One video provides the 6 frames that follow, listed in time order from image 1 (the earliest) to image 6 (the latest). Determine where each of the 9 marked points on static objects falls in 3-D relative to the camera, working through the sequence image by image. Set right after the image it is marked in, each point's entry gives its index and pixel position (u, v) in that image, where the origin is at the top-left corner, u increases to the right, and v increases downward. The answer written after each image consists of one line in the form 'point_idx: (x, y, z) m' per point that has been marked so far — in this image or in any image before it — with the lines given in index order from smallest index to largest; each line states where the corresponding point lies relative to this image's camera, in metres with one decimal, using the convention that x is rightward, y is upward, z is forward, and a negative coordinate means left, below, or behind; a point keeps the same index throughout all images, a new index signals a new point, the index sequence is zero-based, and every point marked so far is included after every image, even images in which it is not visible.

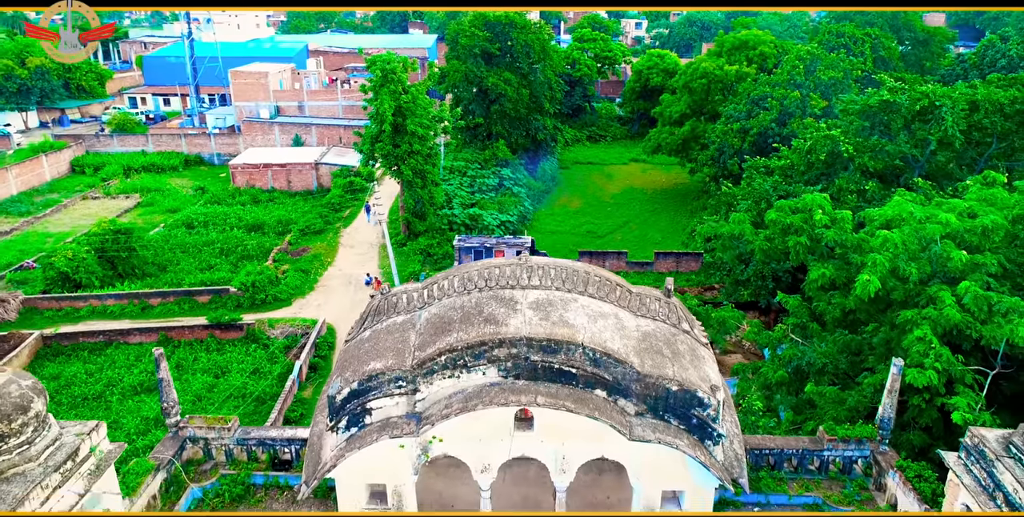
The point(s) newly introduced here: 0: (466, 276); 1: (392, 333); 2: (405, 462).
0: (-0.6, -0.2, +9.4) m
1: (-1.6, -0.9, +9.1) m
2: (-1.4, -2.6, +8.5) m
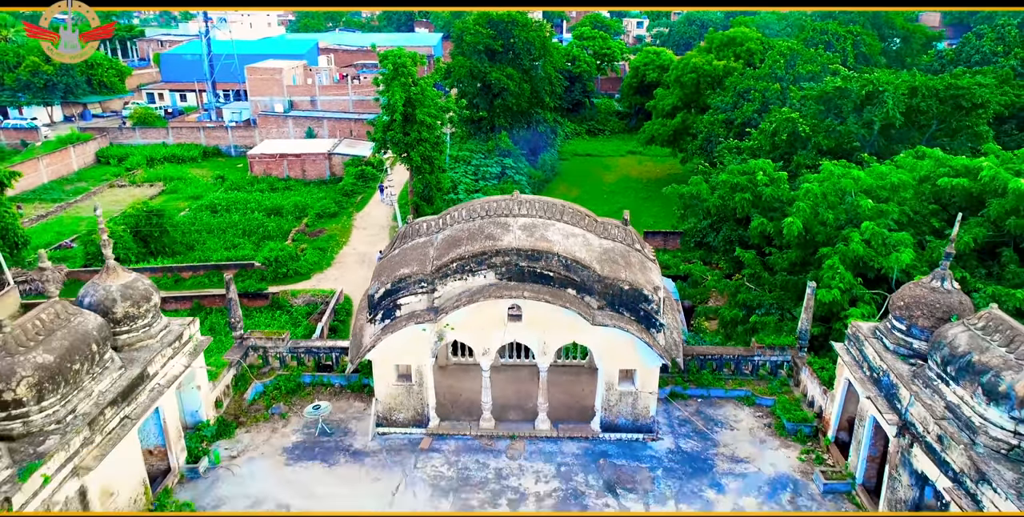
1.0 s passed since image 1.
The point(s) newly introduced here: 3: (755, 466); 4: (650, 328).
0: (-0.7, +0.9, +12.3) m
1: (-1.7, +0.2, +11.9) m
2: (-1.5, -1.5, +11.4) m
3: (+4.1, -3.5, +11.4) m
4: (+2.3, -1.1, +11.3) m
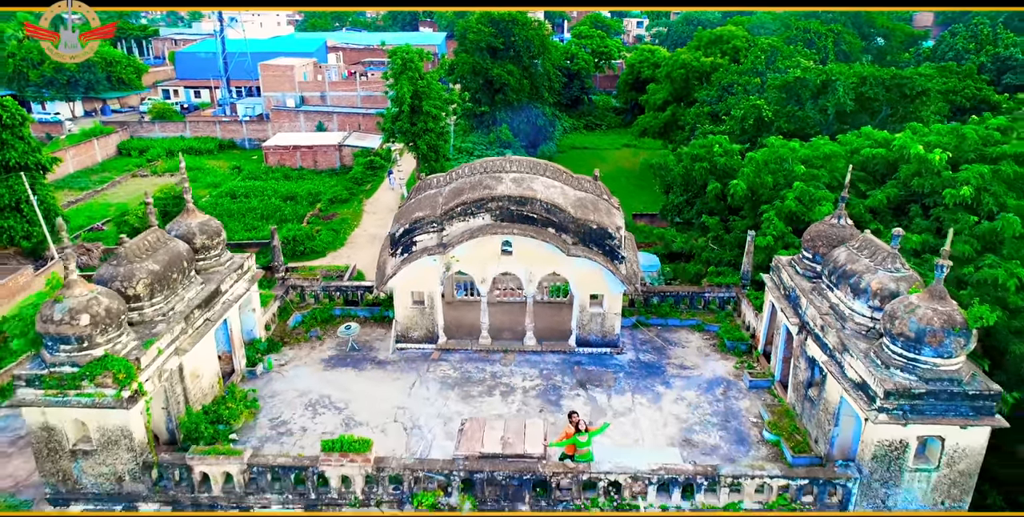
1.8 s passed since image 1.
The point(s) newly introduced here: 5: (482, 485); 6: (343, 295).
0: (-0.9, +2.0, +15.2) m
1: (-1.8, +1.3, +14.9) m
2: (-1.6, -0.4, +14.3) m
3: (+4.0, -2.4, +14.3) m
4: (+2.1, 0.0, +14.2) m
5: (-0.5, -3.5, +10.5) m
6: (-4.2, -0.9, +16.8) m
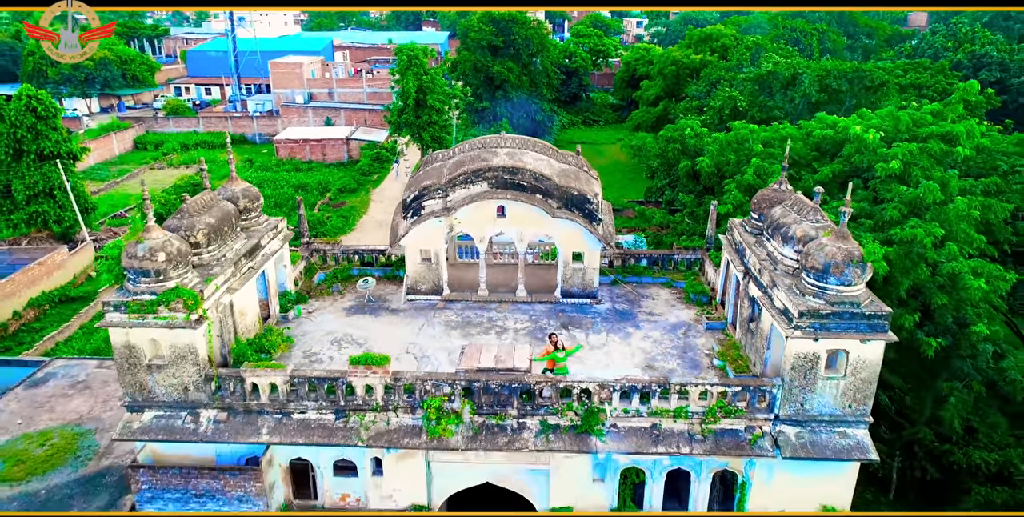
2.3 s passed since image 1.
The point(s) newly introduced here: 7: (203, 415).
0: (-1.0, +3.0, +17.7) m
1: (-2.0, +2.2, +17.4) m
2: (-1.8, +0.6, +16.9) m
3: (+3.8, -1.4, +16.8) m
4: (+2.0, +0.9, +16.7) m
5: (-0.6, -2.6, +13.0) m
6: (-4.3, 0.0, +19.4) m
7: (-6.1, -3.0, +13.4) m
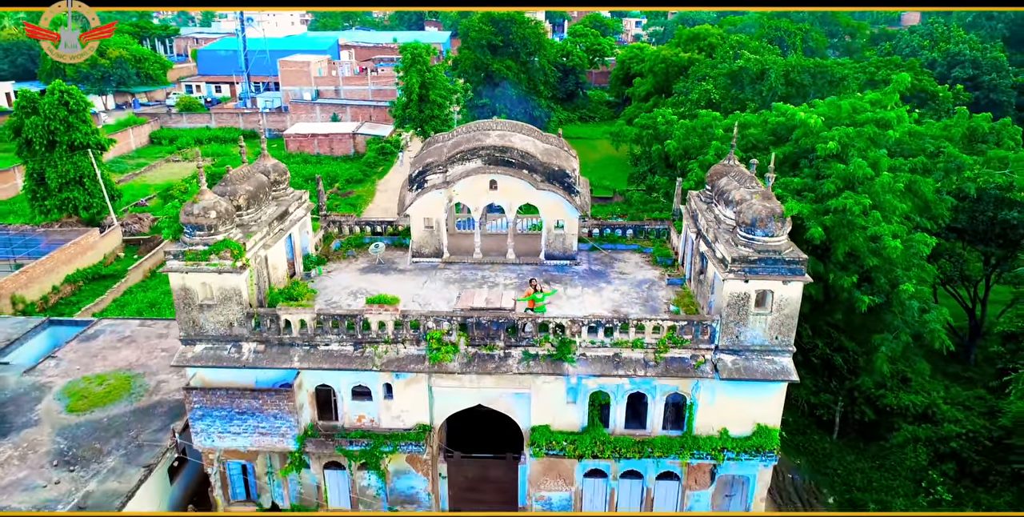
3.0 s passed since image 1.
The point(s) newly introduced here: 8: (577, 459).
0: (-1.3, +3.9, +20.6) m
1: (-2.3, +3.2, +20.2) m
2: (-2.1, +1.5, +19.7) m
3: (+3.5, -0.5, +19.7) m
4: (+1.7, +1.9, +19.6) m
5: (-0.9, -1.6, +15.9) m
6: (-4.6, +1.0, +22.2) m
7: (-6.4, -2.1, +16.2) m
8: (+1.6, -4.9, +16.5) m
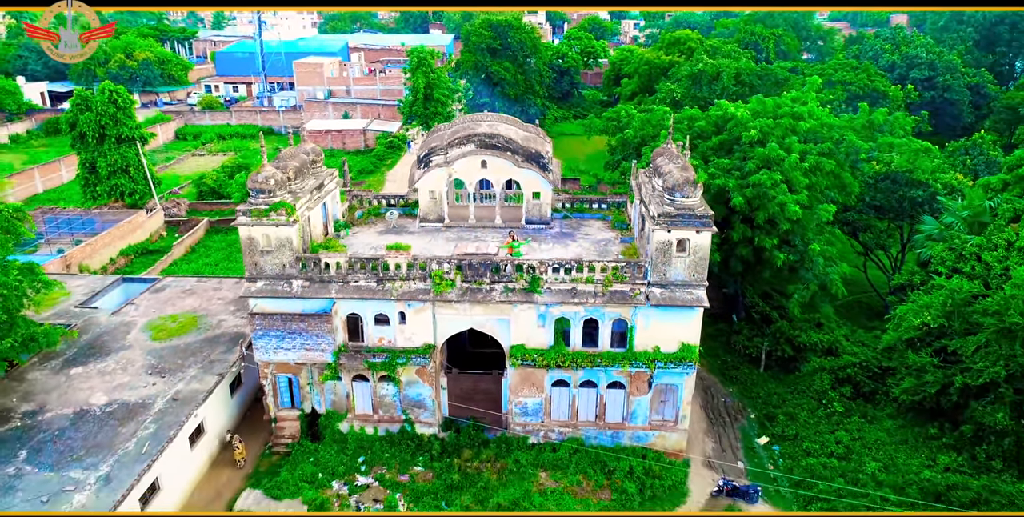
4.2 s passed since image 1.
0: (-1.8, +5.3, +25.8) m
1: (-2.7, +4.5, +25.5) m
2: (-2.5, +2.9, +24.9) m
3: (+3.0, +0.8, +24.9) m
4: (+1.2, +3.2, +24.8) m
5: (-1.4, -0.3, +21.1) m
6: (-5.1, +2.3, +27.4) m
7: (-6.9, -0.7, +21.5) m
8: (+1.1, -3.5, +21.8) m
